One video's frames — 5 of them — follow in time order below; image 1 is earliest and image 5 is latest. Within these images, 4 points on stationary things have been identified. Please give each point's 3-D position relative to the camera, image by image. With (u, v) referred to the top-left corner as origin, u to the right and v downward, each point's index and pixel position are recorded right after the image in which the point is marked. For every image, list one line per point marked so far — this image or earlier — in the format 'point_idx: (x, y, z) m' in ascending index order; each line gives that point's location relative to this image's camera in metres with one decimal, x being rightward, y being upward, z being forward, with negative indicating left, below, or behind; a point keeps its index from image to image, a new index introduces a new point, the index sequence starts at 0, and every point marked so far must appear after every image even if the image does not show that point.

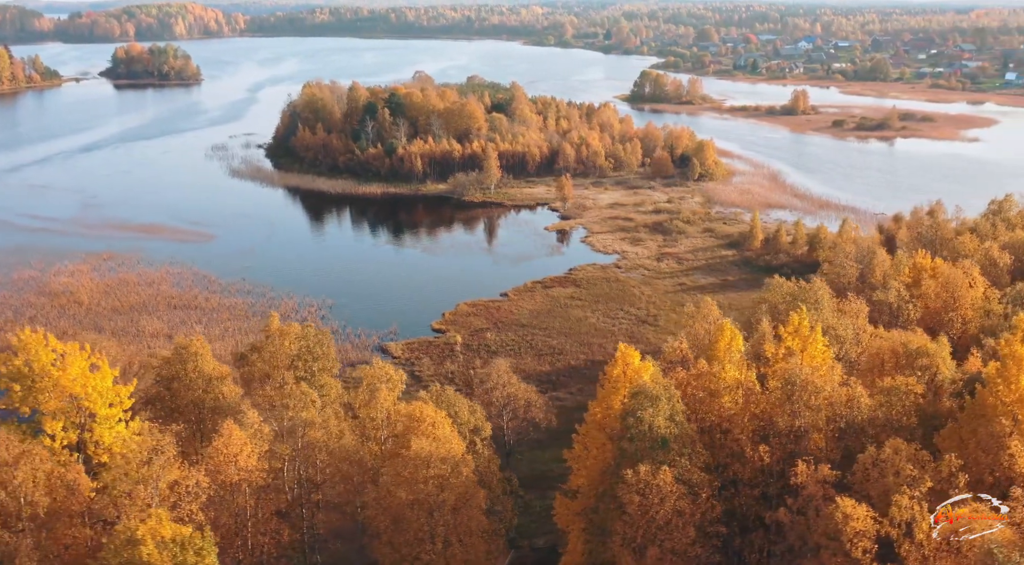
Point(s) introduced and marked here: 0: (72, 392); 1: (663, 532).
0: (-8.3, -2.1, +16.9) m
1: (+2.3, -3.9, +13.8) m
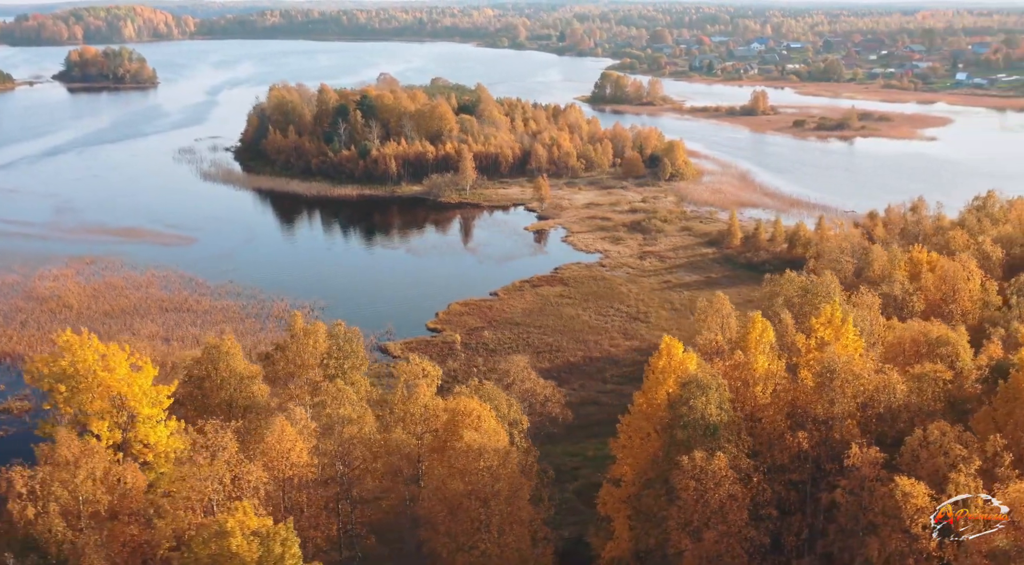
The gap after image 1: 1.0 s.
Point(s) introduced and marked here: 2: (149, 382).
0: (-7.5, -2.1, +16.9) m
1: (+3.3, -3.7, +14.3) m
2: (-7.0, -1.9, +17.1) m
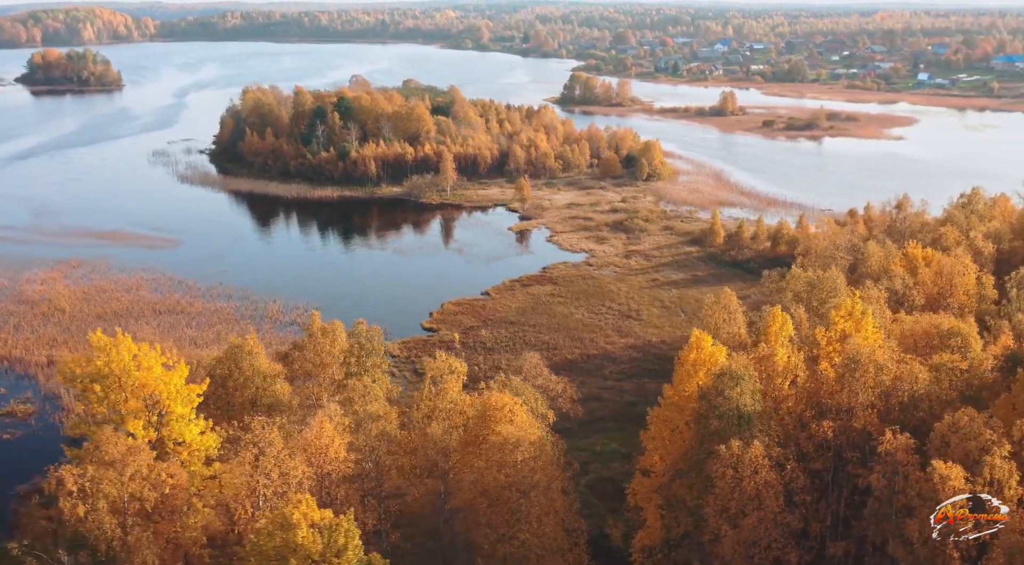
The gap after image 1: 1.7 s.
0: (-6.9, -2.1, +17.0) m
1: (+4.0, -3.6, +14.7) m
2: (-6.4, -1.9, +17.2) m
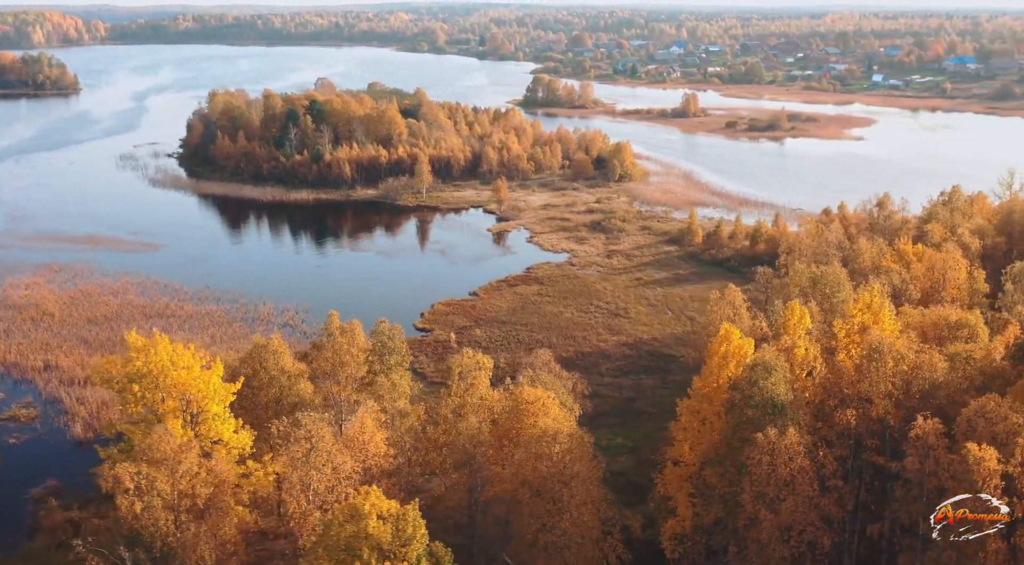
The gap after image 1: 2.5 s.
0: (-6.2, -2.1, +17.2) m
1: (+4.8, -3.5, +15.3) m
2: (-5.8, -1.9, +17.4) m
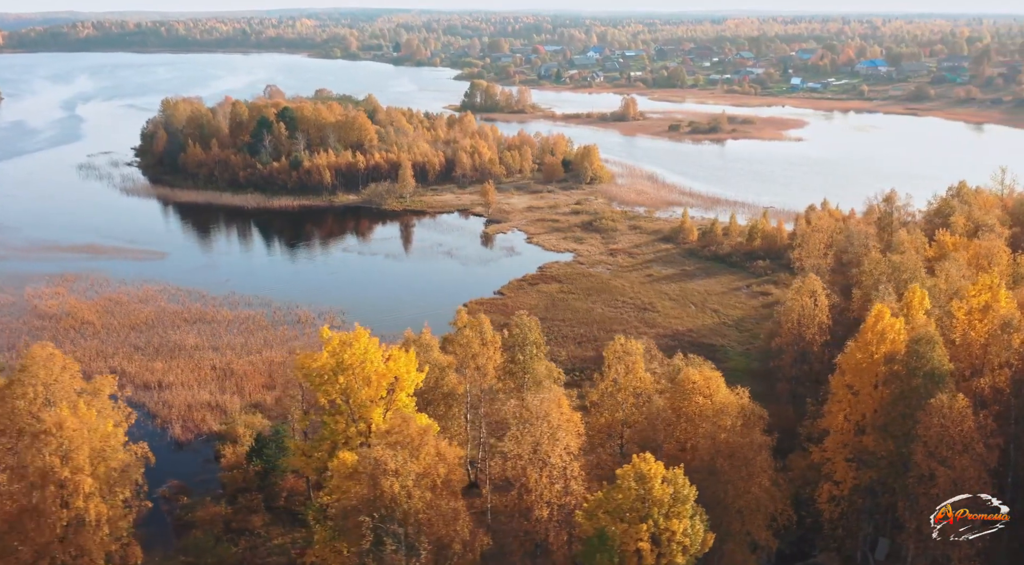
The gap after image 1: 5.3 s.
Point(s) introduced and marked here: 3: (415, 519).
0: (-2.6, -1.9, +18.1) m
1: (+8.5, -3.1, +16.9) m
2: (-2.1, -1.8, +18.3) m
3: (-1.7, -4.0, +15.1) m
